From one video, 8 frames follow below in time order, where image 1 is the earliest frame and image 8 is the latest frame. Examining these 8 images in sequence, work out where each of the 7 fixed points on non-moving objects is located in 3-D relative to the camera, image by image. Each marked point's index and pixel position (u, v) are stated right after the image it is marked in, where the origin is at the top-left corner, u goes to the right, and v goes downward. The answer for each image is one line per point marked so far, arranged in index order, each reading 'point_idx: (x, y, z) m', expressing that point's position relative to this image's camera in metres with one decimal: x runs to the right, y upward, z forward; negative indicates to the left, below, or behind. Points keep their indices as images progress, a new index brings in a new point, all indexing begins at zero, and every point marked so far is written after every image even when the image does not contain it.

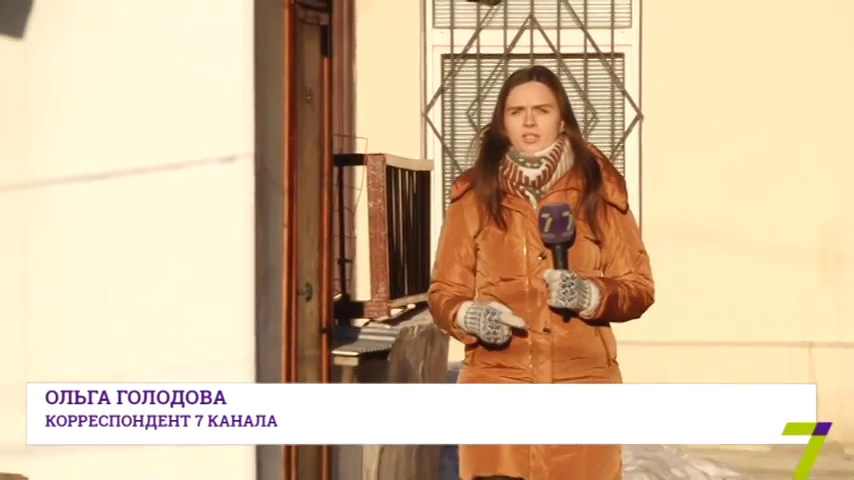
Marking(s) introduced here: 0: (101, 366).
0: (-1.0, -0.4, +4.4) m
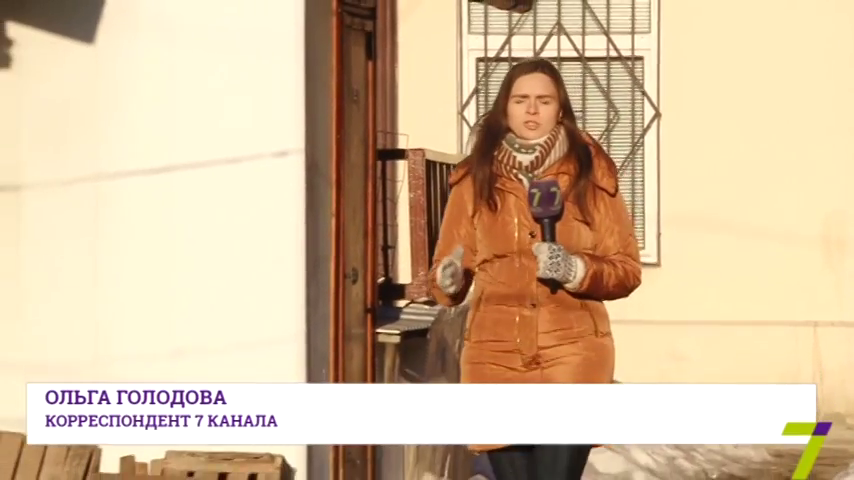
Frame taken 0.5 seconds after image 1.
0: (-0.9, -0.4, +4.8) m
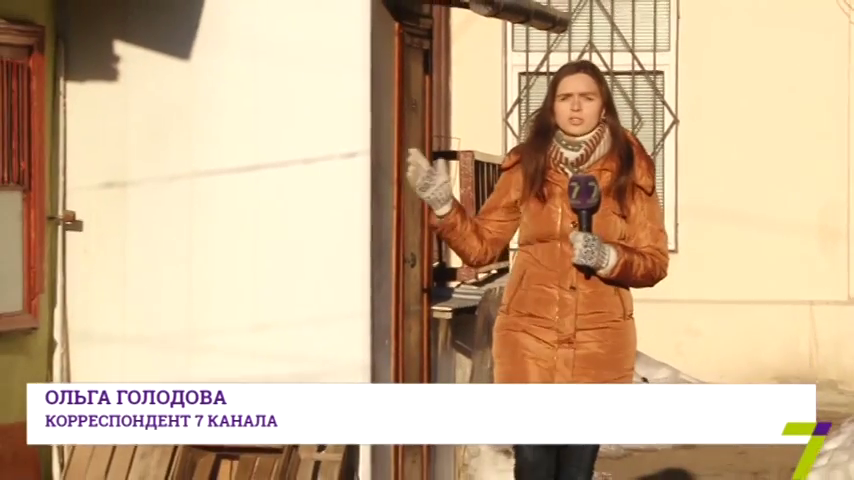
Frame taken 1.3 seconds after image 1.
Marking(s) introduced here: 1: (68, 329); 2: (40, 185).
0: (-0.7, -0.3, +5.6) m
1: (-1.6, -0.4, +6.5) m
2: (-1.7, +0.3, +6.5) m
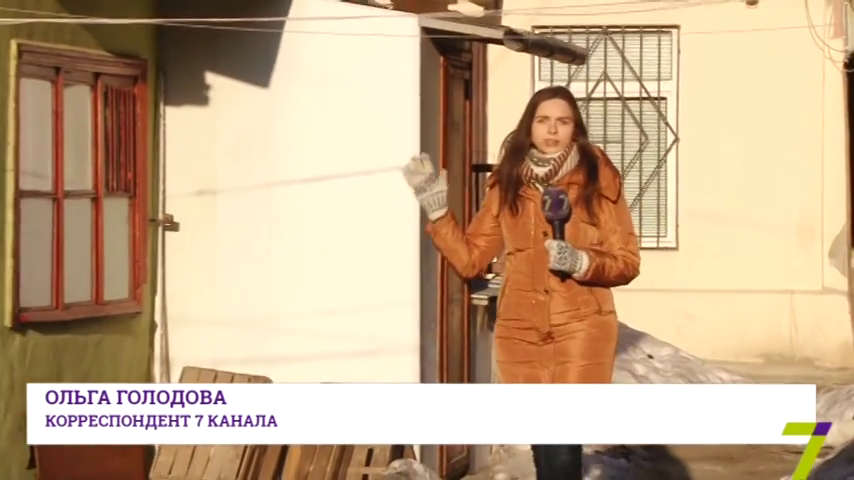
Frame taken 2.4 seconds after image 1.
0: (-0.5, -0.3, +6.6) m
1: (-1.4, -0.4, +7.6) m
2: (-1.5, +0.3, +7.6) m
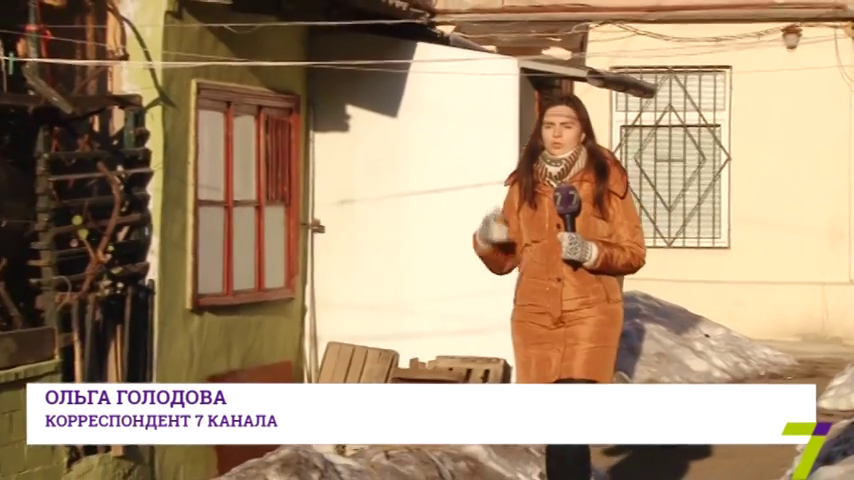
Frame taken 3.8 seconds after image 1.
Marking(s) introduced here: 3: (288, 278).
0: (+0.1, -0.3, +8.2) m
1: (-0.7, -0.4, +9.2) m
2: (-0.9, +0.3, +9.2) m
3: (-0.9, -0.2, +9.0) m
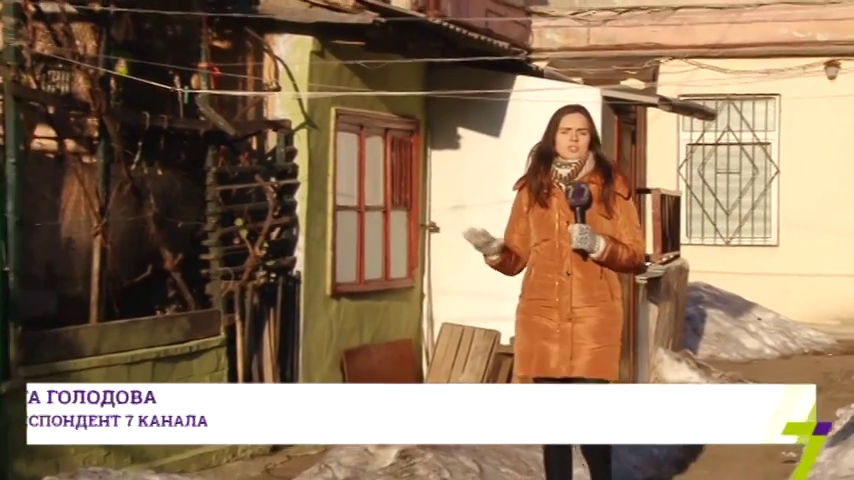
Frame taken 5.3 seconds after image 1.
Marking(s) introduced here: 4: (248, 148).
0: (+0.8, -0.3, +9.9) m
1: (0.0, -0.4, +10.9) m
2: (-0.1, +0.3, +10.9) m
3: (-0.2, -0.2, +10.8) m
4: (-1.2, +0.6, +9.5) m
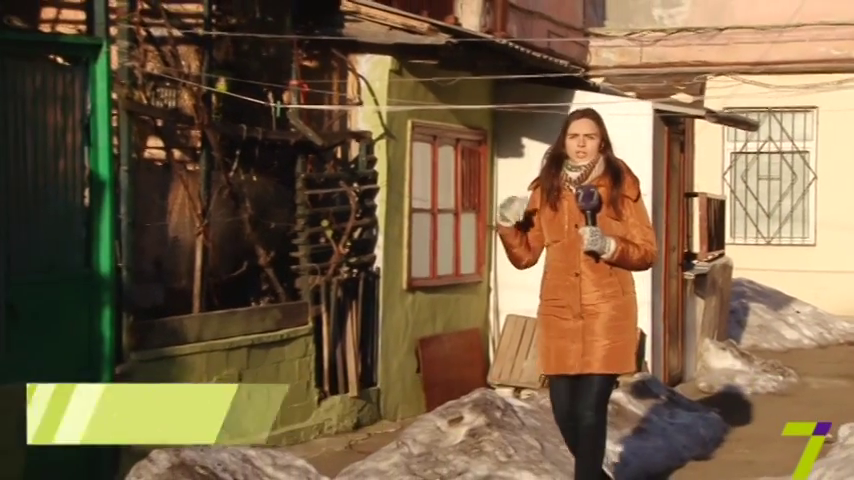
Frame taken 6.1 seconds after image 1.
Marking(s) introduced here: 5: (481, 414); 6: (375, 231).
0: (+1.3, -0.3, +10.9) m
1: (+0.6, -0.4, +12.0) m
2: (+0.5, +0.3, +12.0) m
3: (+0.4, -0.2, +11.8) m
4: (-0.7, +0.6, +10.6) m
5: (+0.4, -1.2, +9.3) m
6: (-0.4, +0.1, +10.8) m
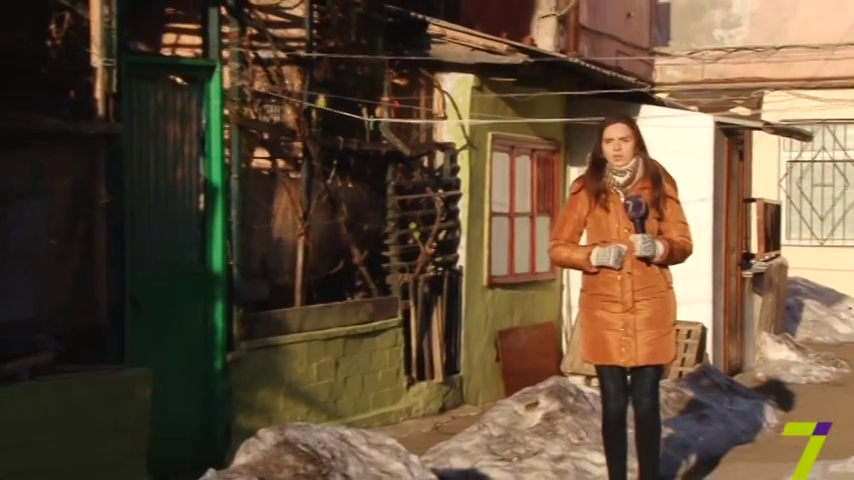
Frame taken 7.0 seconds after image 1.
0: (+2.0, -0.3, +11.9) m
1: (+1.4, -0.4, +13.0) m
2: (+1.2, +0.2, +13.0) m
3: (+1.2, -0.2, +12.9) m
4: (0.0, +0.6, +11.7) m
5: (+1.0, -1.2, +10.4) m
6: (+0.3, +0.1, +11.9) m
